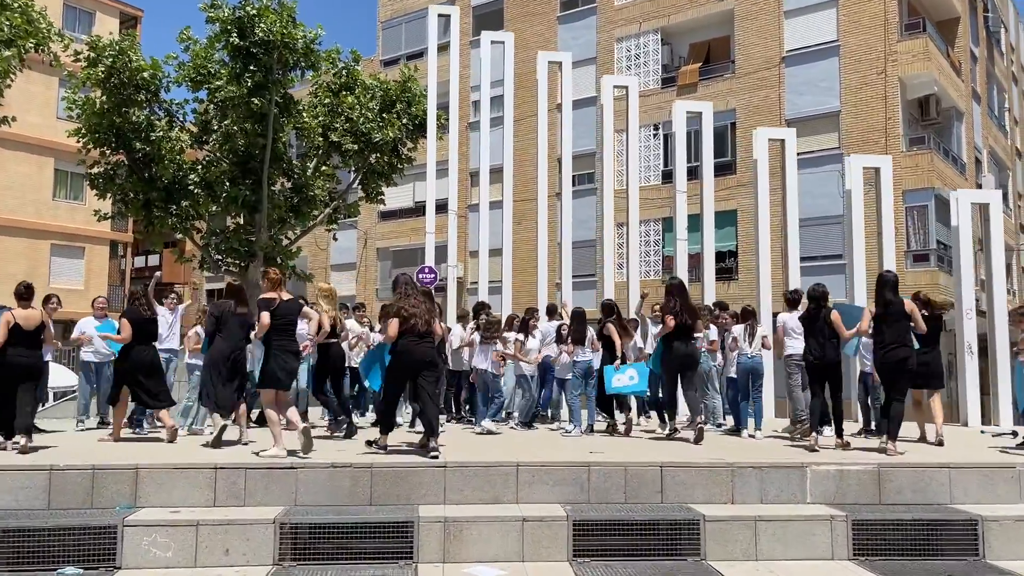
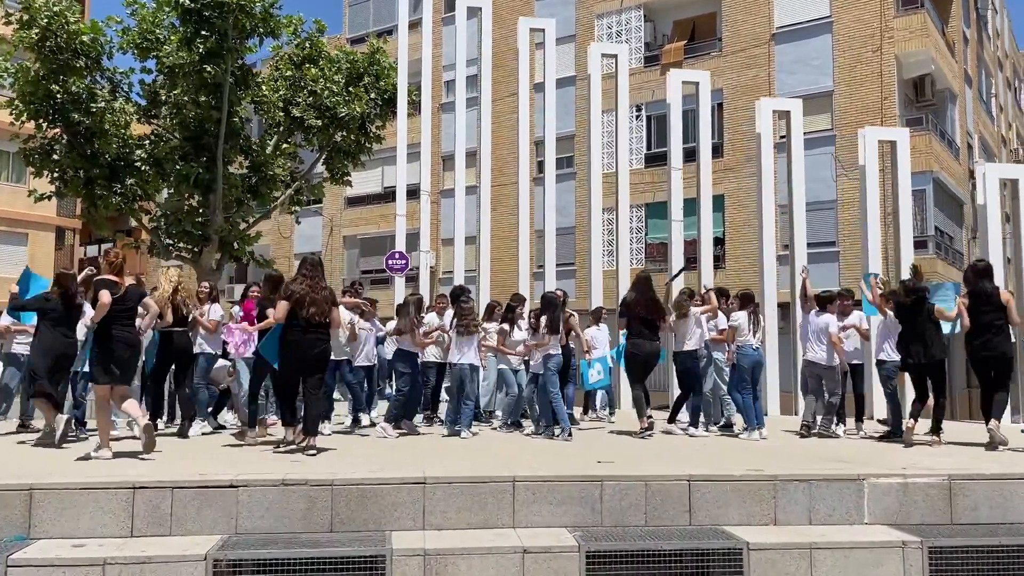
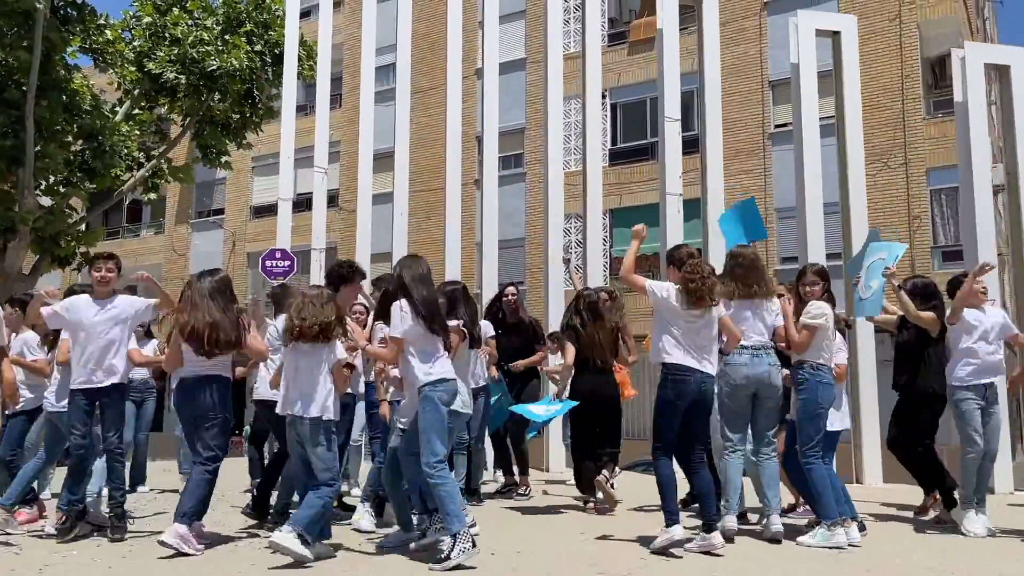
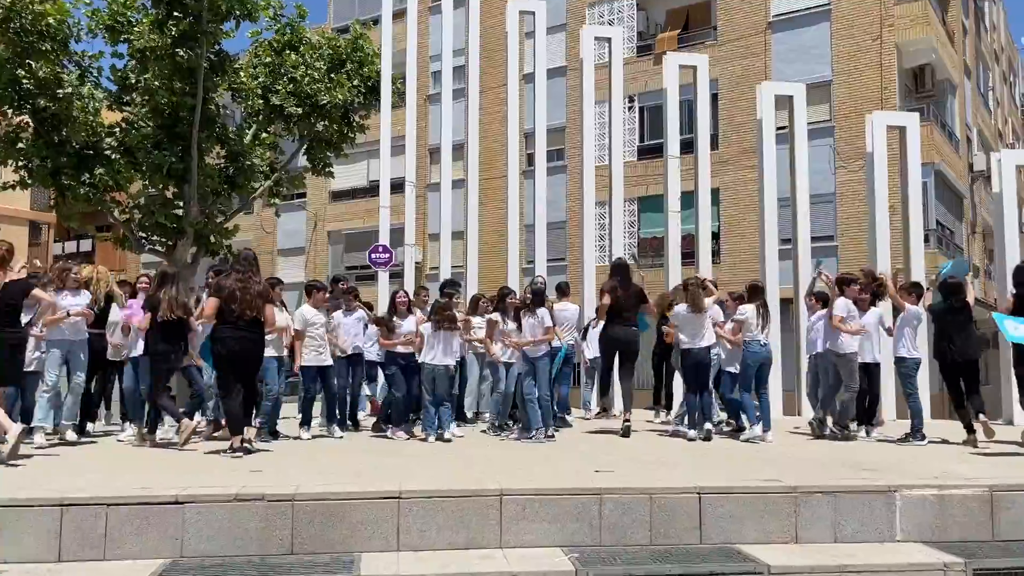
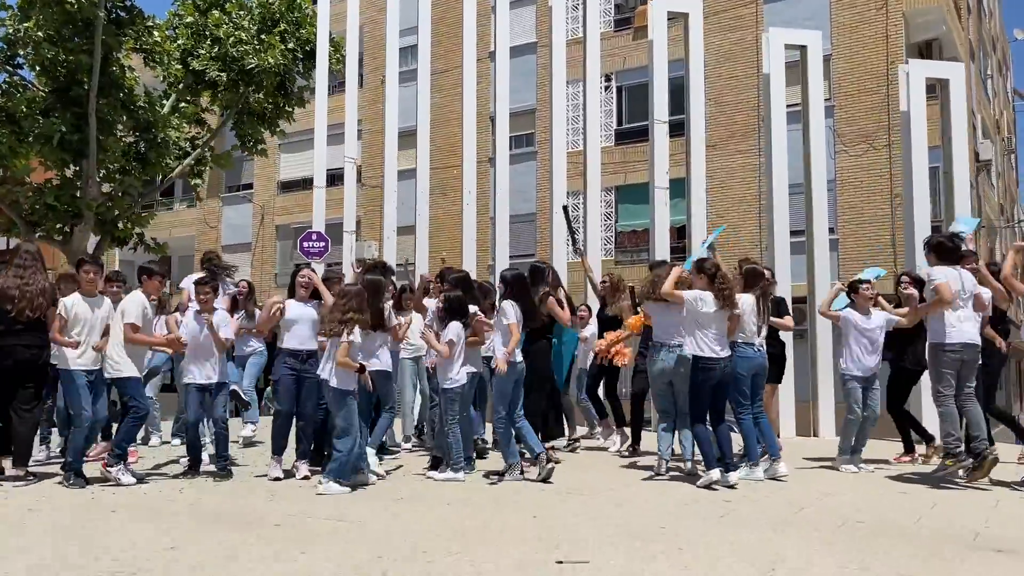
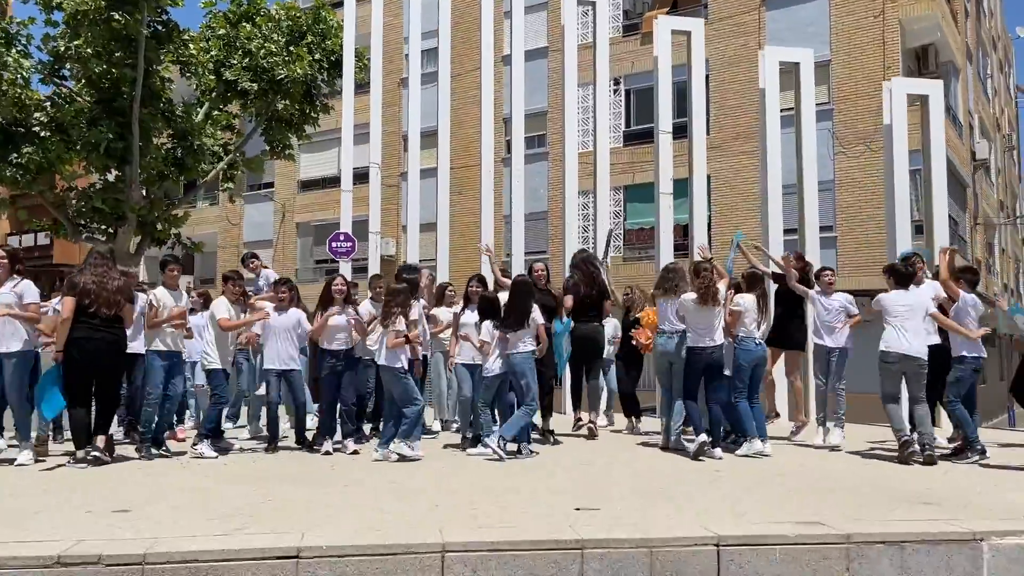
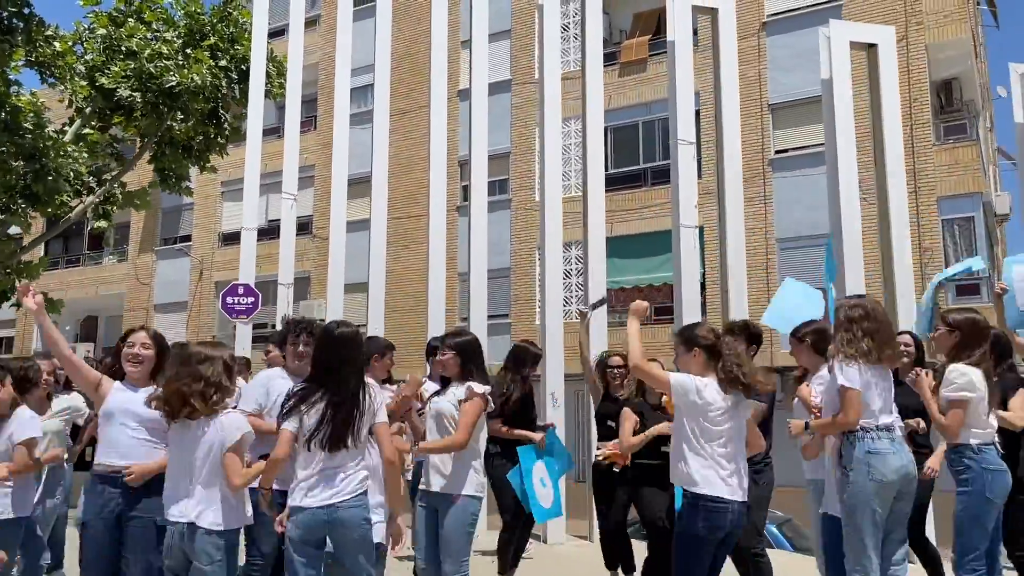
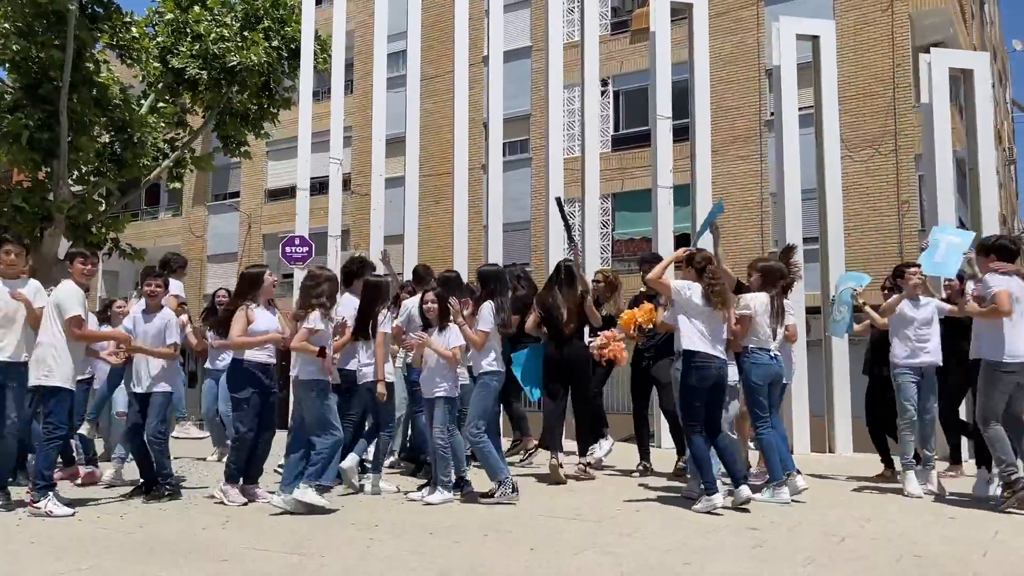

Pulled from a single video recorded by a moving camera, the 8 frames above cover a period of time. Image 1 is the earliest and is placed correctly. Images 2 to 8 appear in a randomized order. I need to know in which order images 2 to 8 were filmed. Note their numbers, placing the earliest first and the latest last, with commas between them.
2, 4, 6, 5, 8, 3, 7
